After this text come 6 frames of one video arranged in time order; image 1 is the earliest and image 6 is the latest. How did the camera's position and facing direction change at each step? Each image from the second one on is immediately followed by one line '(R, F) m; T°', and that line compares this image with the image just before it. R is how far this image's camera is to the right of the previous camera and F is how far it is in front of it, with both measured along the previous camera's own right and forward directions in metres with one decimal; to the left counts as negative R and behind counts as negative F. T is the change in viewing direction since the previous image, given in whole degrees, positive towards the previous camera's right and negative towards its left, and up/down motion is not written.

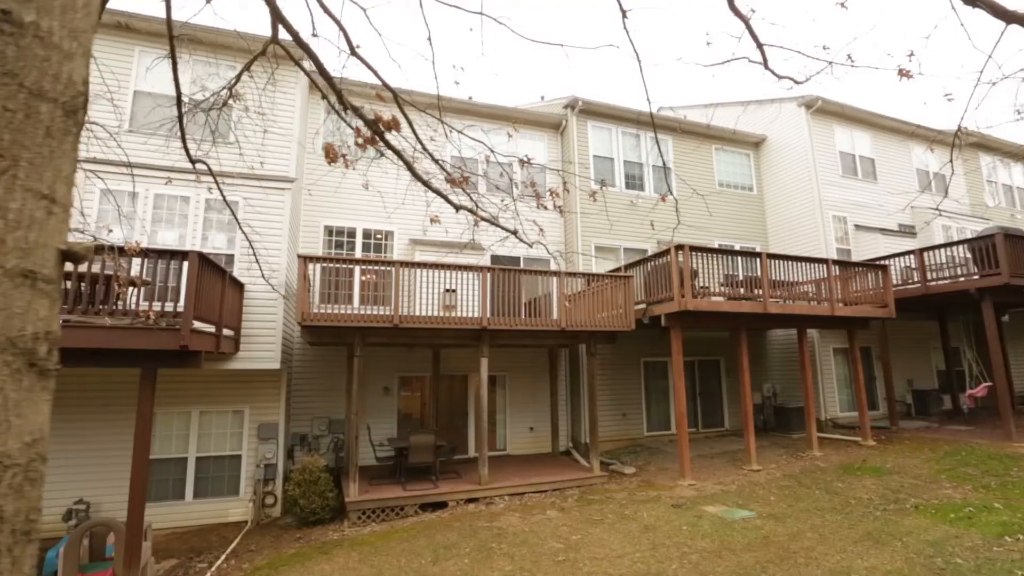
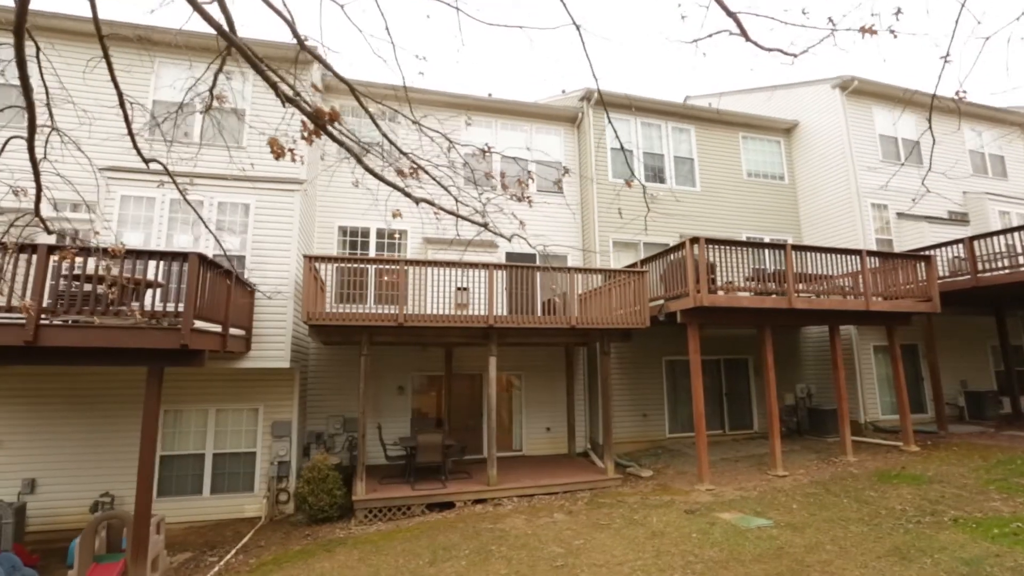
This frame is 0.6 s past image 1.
(+0.6, +0.2) m; -5°
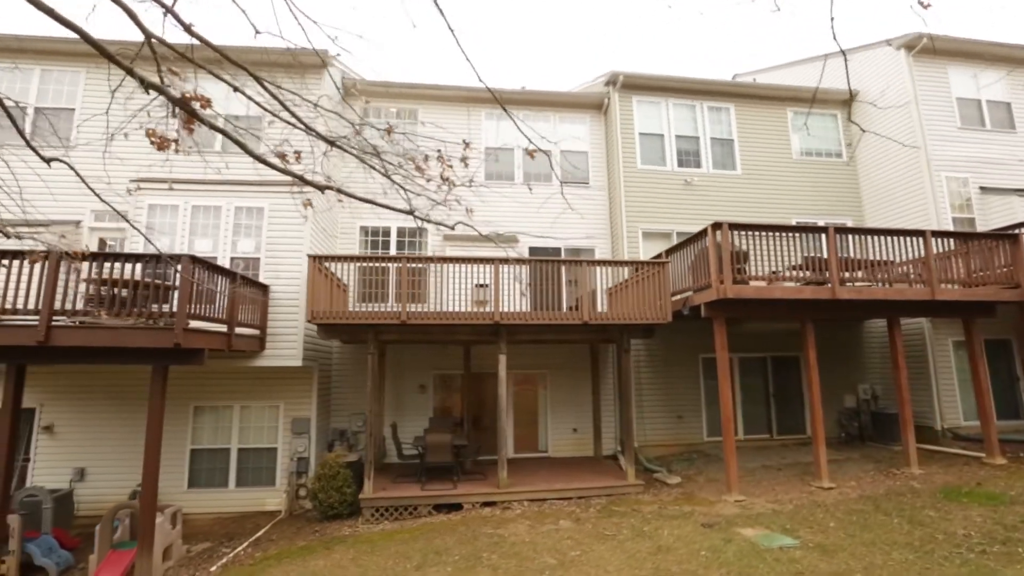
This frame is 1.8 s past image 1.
(+1.1, +0.4) m; -8°
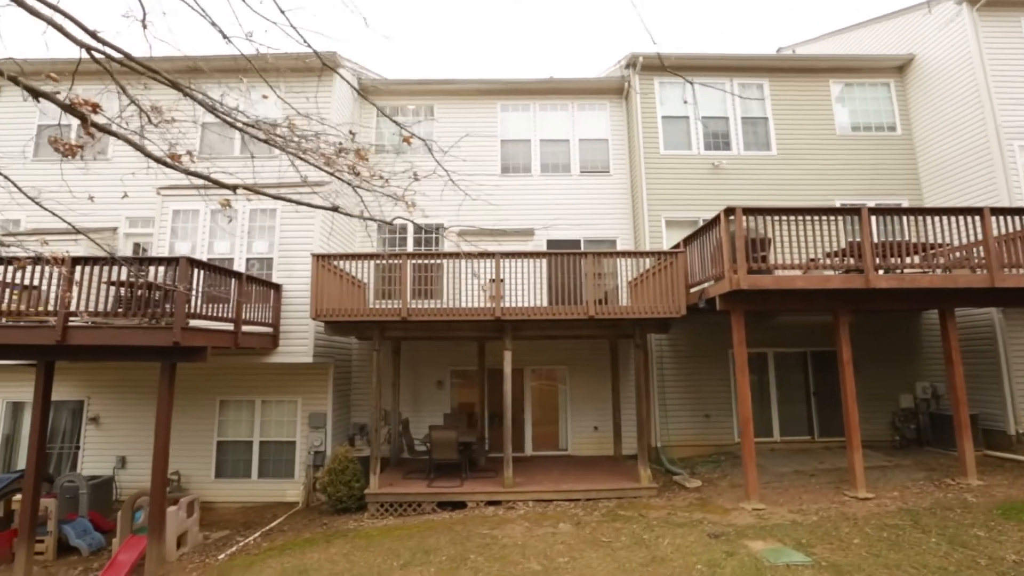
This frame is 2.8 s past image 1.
(+1.0, +0.3) m; -7°
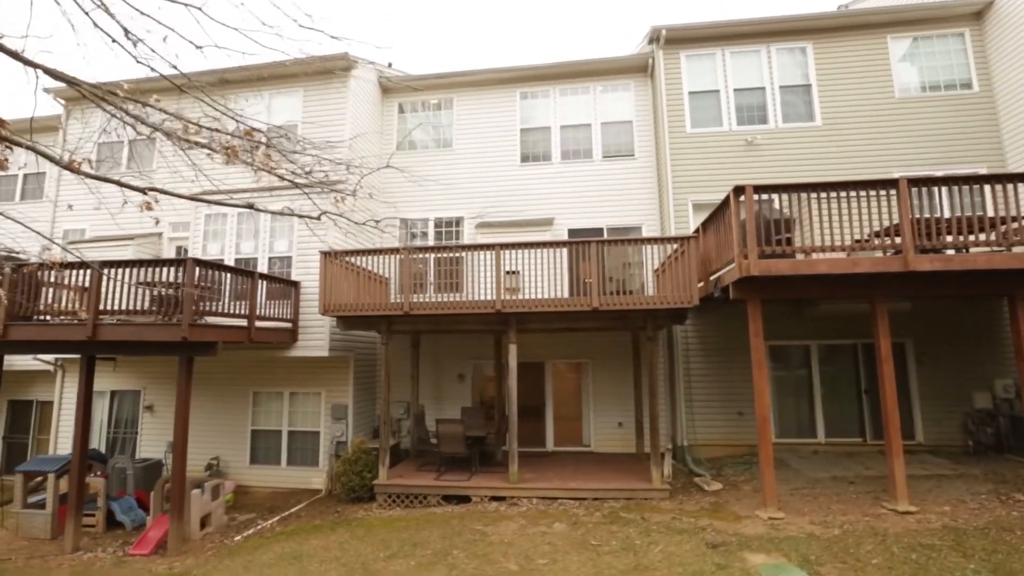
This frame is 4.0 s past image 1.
(+1.2, +0.3) m; -9°
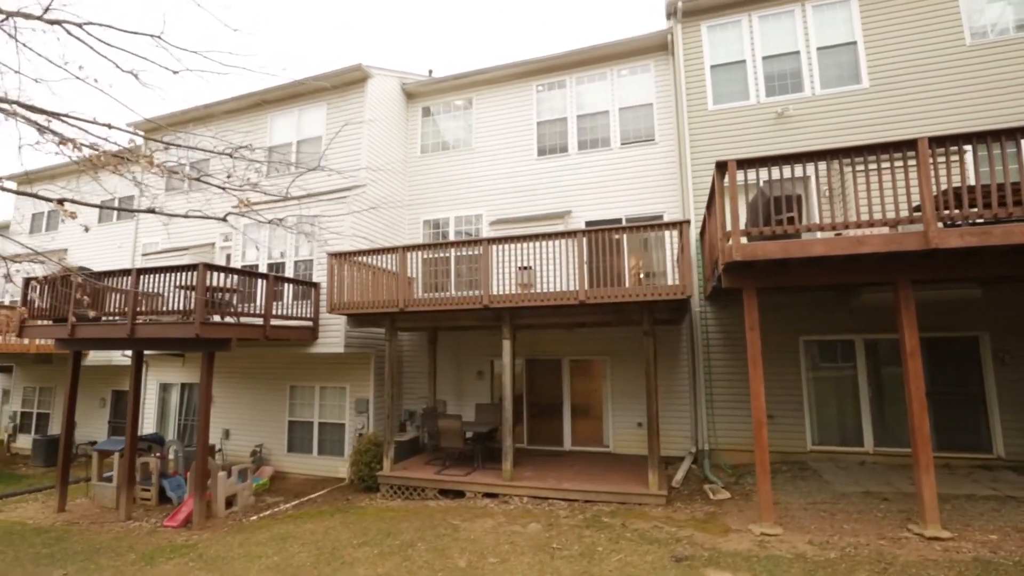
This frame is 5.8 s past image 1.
(+1.8, +0.3) m; -11°
